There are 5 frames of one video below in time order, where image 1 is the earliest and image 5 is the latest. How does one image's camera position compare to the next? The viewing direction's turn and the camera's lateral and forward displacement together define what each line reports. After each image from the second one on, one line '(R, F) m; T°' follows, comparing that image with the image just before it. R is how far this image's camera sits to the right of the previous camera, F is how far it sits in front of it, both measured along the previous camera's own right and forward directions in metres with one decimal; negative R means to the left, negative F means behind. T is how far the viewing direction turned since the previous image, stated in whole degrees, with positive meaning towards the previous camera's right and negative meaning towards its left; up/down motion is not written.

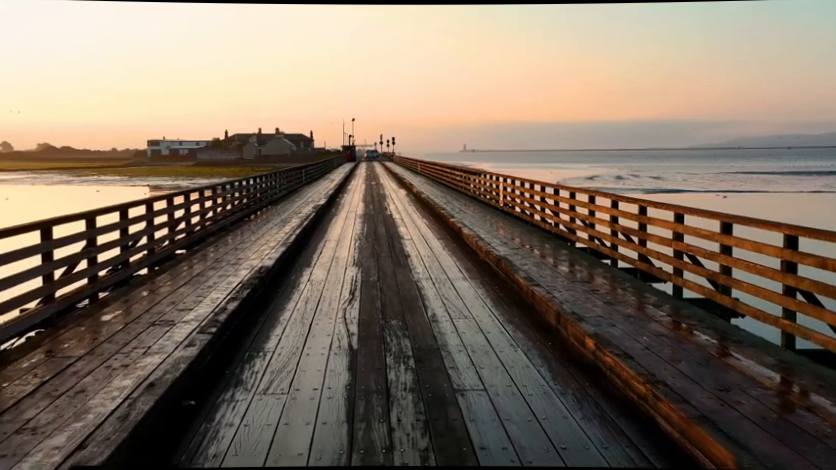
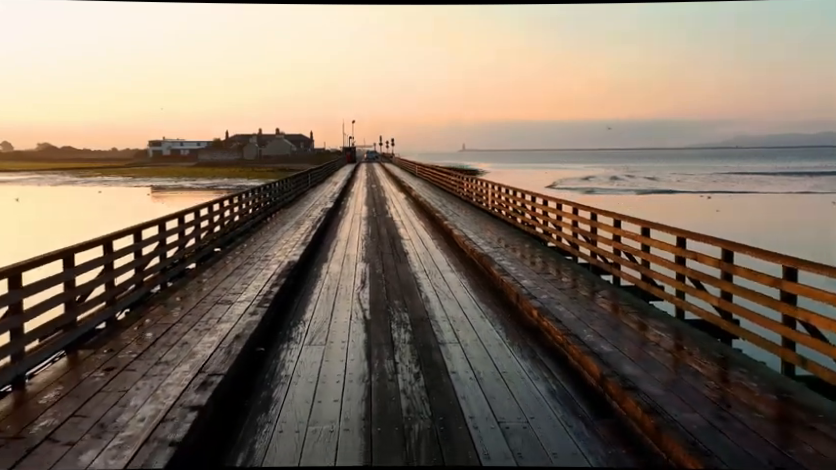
(0.0, -1.7) m; 0°
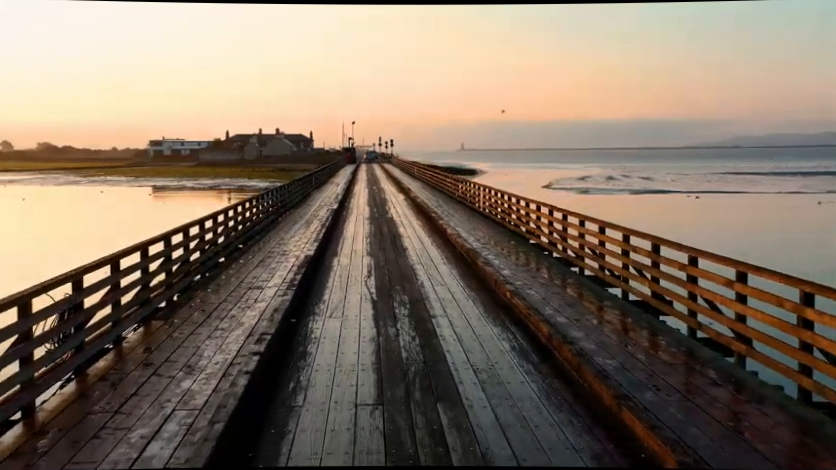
(0.0, -1.5) m; 0°
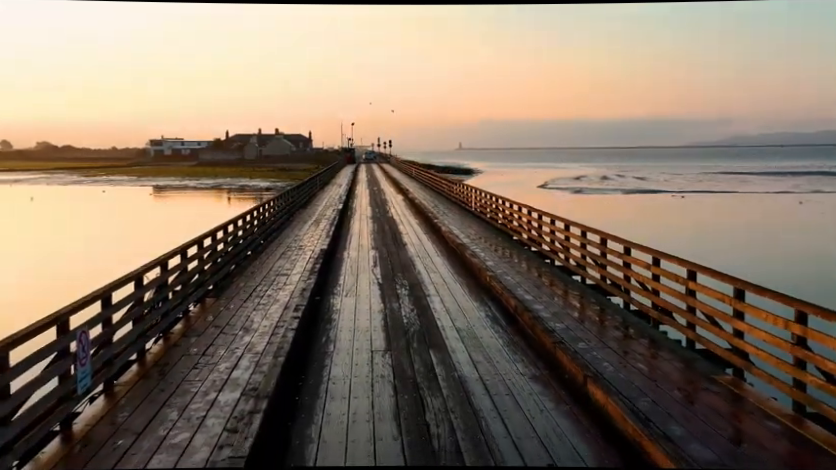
(0.0, -1.8) m; 0°
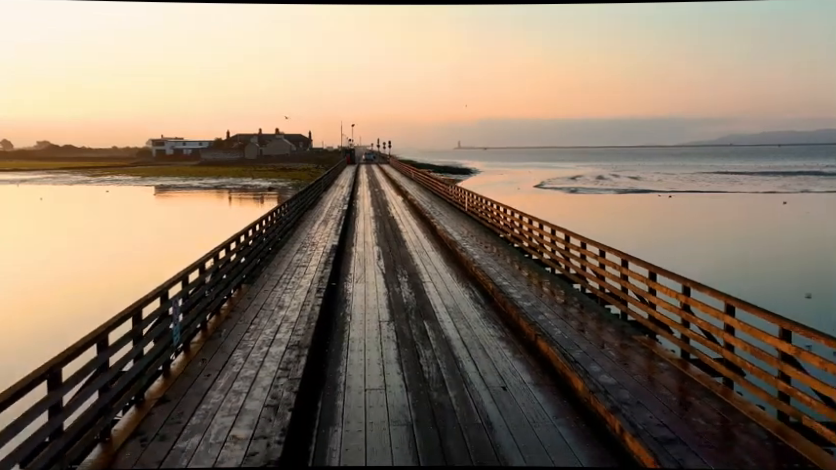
(0.0, -1.9) m; 0°
